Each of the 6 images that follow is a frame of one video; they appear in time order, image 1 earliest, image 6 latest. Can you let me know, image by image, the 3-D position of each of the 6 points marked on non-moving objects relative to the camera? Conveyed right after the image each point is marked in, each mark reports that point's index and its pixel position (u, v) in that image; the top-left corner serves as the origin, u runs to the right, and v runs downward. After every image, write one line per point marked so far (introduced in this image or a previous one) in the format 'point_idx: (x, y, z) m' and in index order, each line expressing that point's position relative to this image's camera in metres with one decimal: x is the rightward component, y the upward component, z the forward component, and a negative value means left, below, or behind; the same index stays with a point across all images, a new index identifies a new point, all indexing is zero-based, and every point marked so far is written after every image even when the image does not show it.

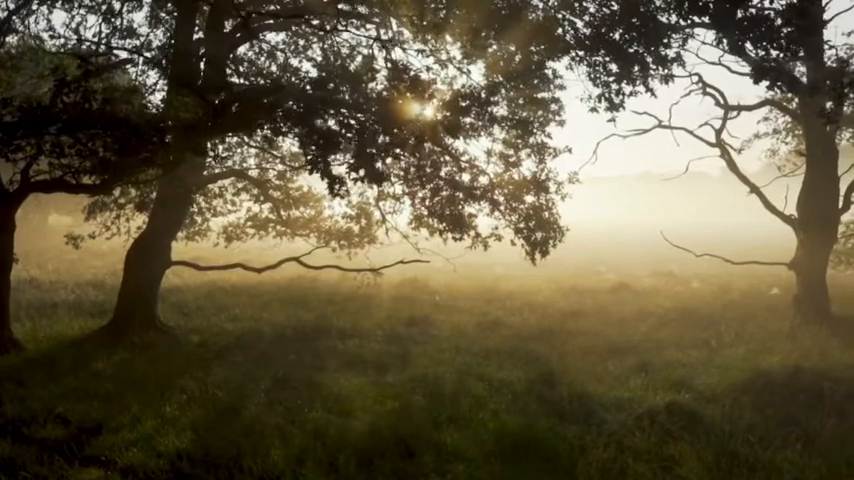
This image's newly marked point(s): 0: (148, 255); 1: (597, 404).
0: (-5.6, -0.3, +14.7) m
1: (+2.2, -2.1, +9.3) m
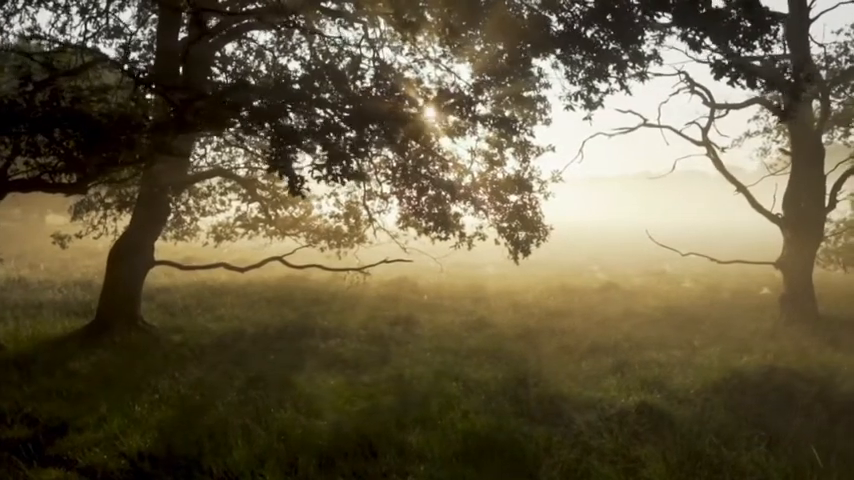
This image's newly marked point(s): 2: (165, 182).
0: (-5.9, -0.3, +14.7) m
1: (+1.8, -2.1, +9.2) m
2: (-4.7, +1.1, +13.1) m
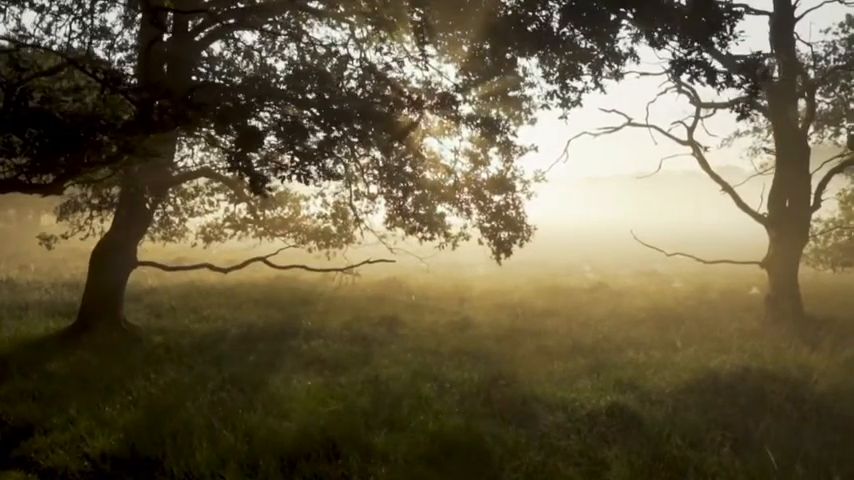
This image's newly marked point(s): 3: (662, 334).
0: (-6.3, -0.3, +14.6) m
1: (+1.4, -2.1, +9.1) m
2: (-5.1, +1.0, +13.1) m
3: (+4.4, -1.8, +13.7) m
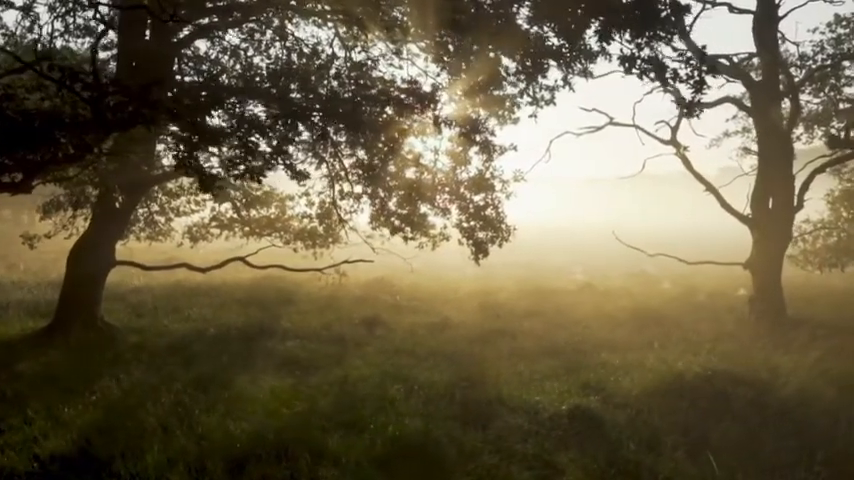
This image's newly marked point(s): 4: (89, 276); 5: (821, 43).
0: (-6.8, -0.3, +14.5) m
1: (+0.9, -2.1, +9.0) m
2: (-5.5, +1.1, +13.0) m
3: (+4.0, -1.8, +13.6) m
4: (-6.8, -0.7, +14.6) m
5: (+10.4, +5.2, +19.1) m
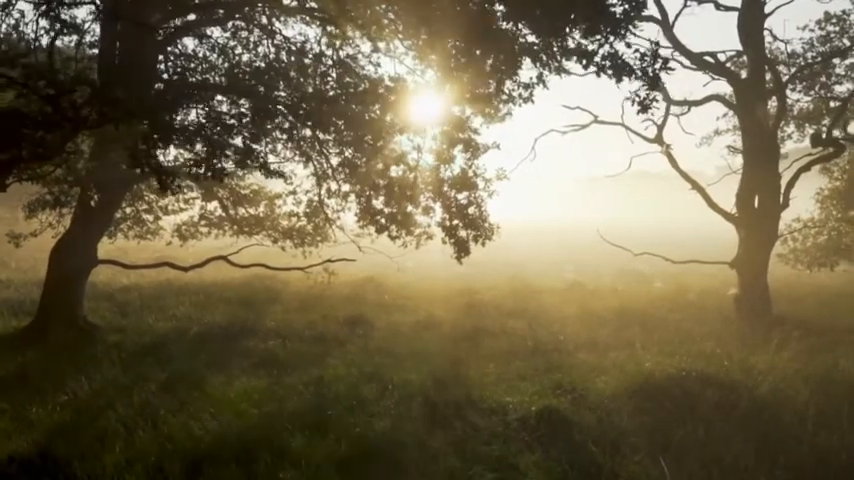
0: (-7.1, -0.3, +14.5) m
1: (+0.6, -2.1, +8.9) m
2: (-5.9, +1.1, +12.9) m
3: (+3.6, -1.8, +13.5) m
4: (-7.1, -0.7, +14.5) m
5: (+10.0, +5.2, +19.0) m
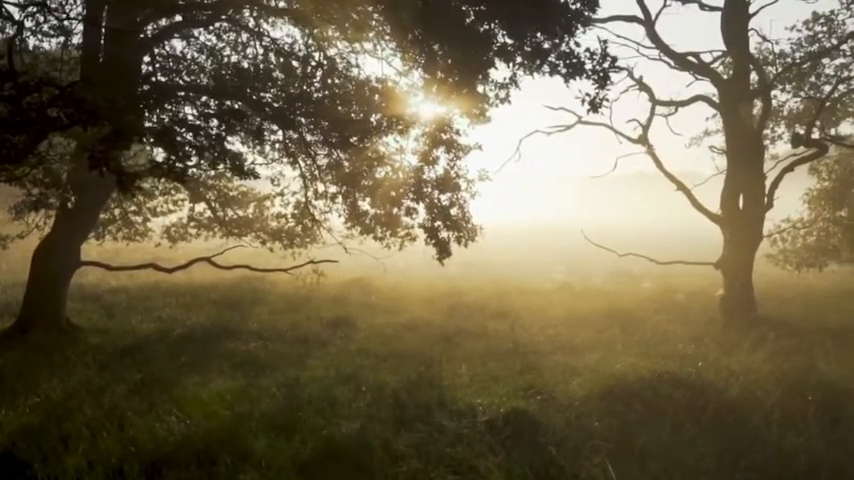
0: (-7.5, -0.3, +14.5) m
1: (+0.2, -2.1, +8.9) m
2: (-6.2, +1.1, +12.9) m
3: (+3.3, -1.8, +13.5) m
4: (-7.5, -0.7, +14.5) m
5: (+9.7, +5.2, +18.9) m
